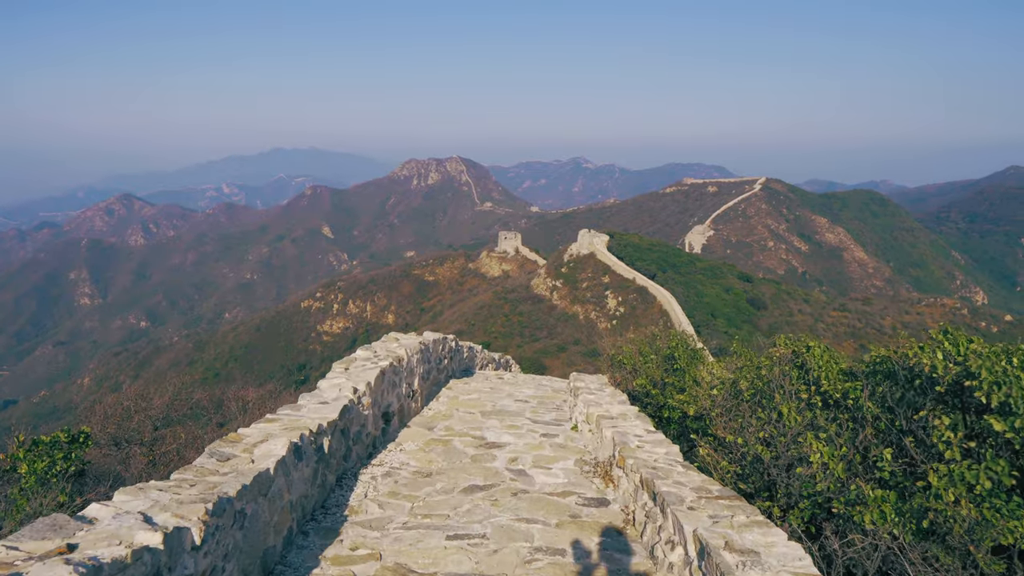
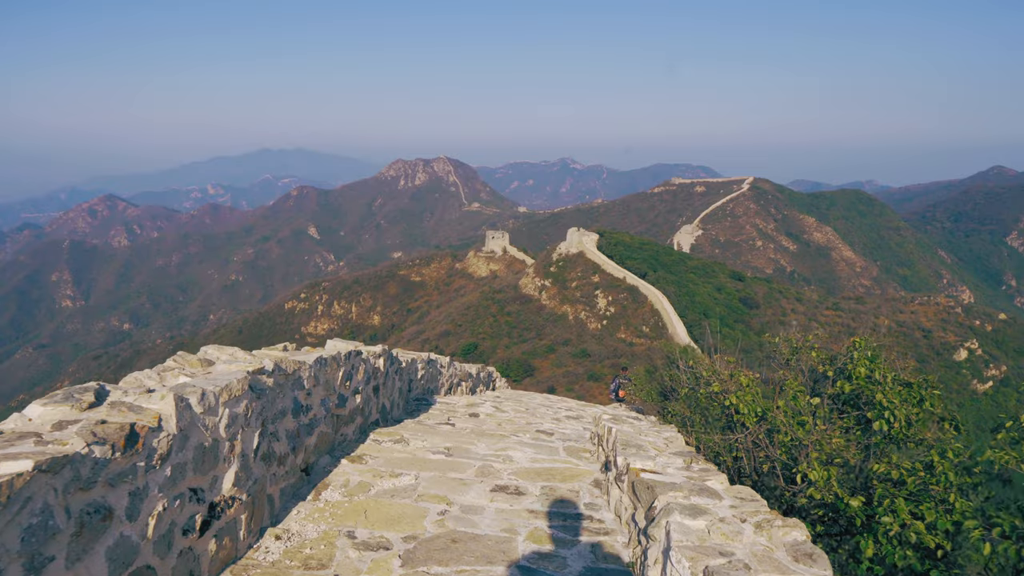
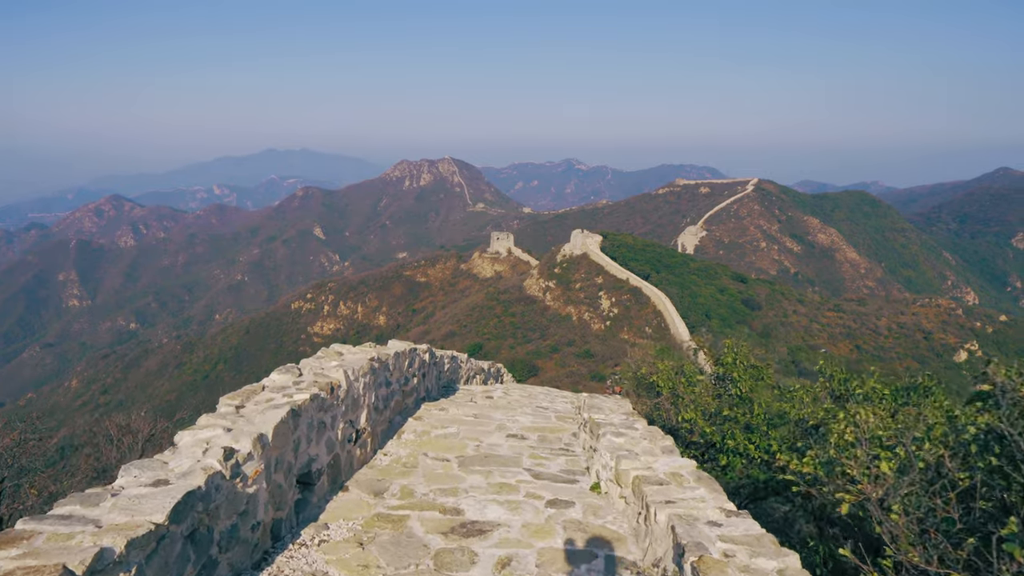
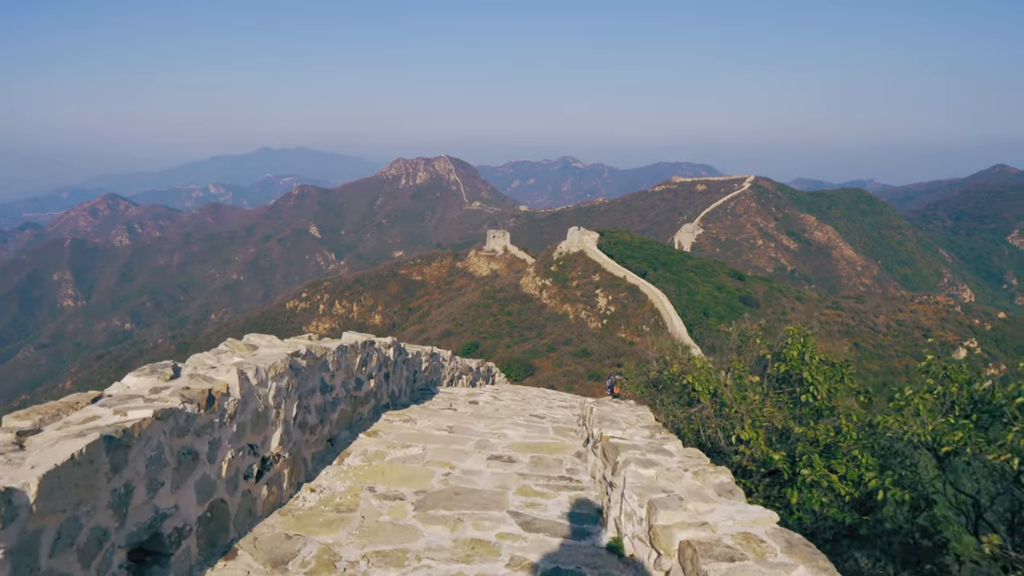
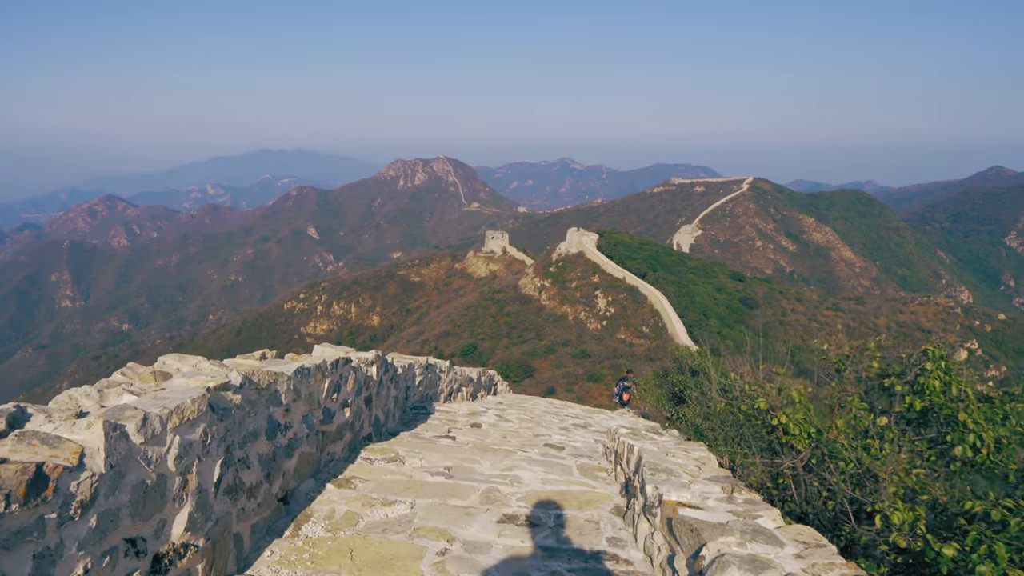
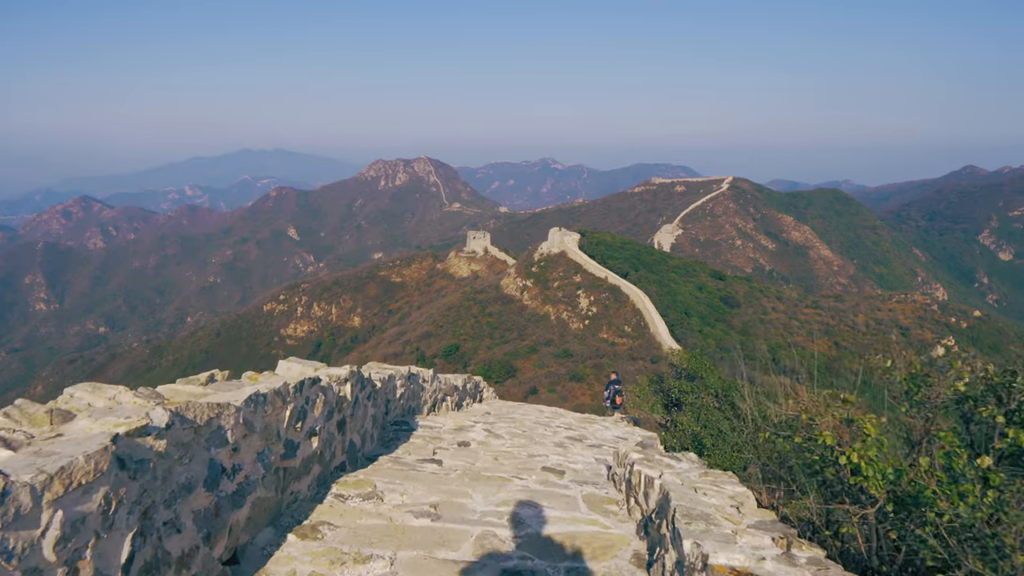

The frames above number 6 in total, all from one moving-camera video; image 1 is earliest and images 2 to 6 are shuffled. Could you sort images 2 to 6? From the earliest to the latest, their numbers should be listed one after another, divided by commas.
3, 4, 2, 5, 6
